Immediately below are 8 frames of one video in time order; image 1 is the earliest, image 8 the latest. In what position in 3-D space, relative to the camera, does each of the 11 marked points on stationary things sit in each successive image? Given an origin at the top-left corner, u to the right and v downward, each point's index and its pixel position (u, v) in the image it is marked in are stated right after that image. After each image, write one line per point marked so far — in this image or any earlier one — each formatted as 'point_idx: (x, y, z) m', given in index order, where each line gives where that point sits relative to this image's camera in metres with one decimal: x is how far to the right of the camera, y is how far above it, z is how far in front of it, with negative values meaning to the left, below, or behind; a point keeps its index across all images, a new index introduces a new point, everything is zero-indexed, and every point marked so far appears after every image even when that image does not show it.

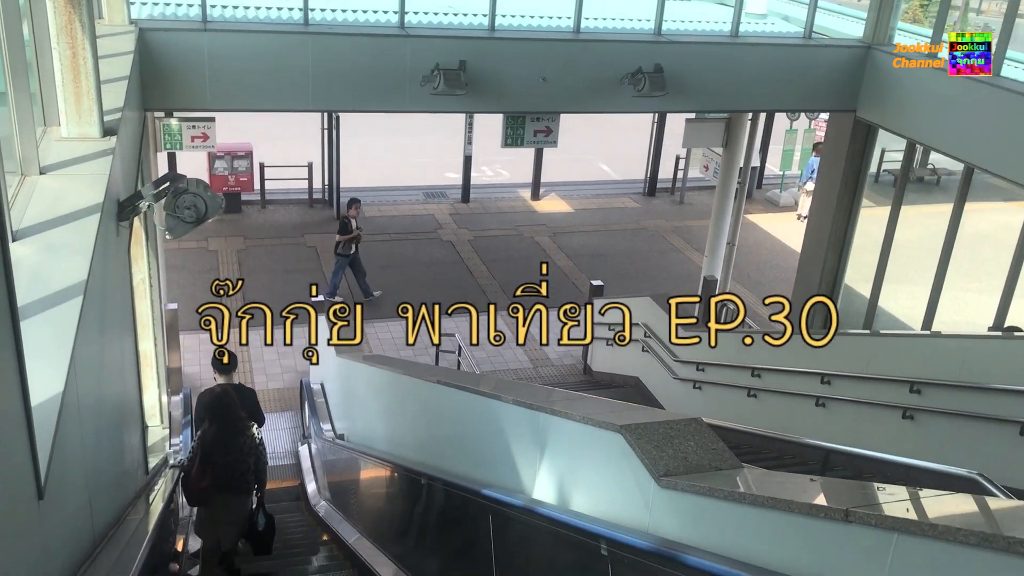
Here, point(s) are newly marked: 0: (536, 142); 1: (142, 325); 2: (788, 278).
0: (+0.4, +1.8, +11.0) m
1: (-3.5, -0.3, +9.0) m
2: (+4.9, +0.1, +17.0) m
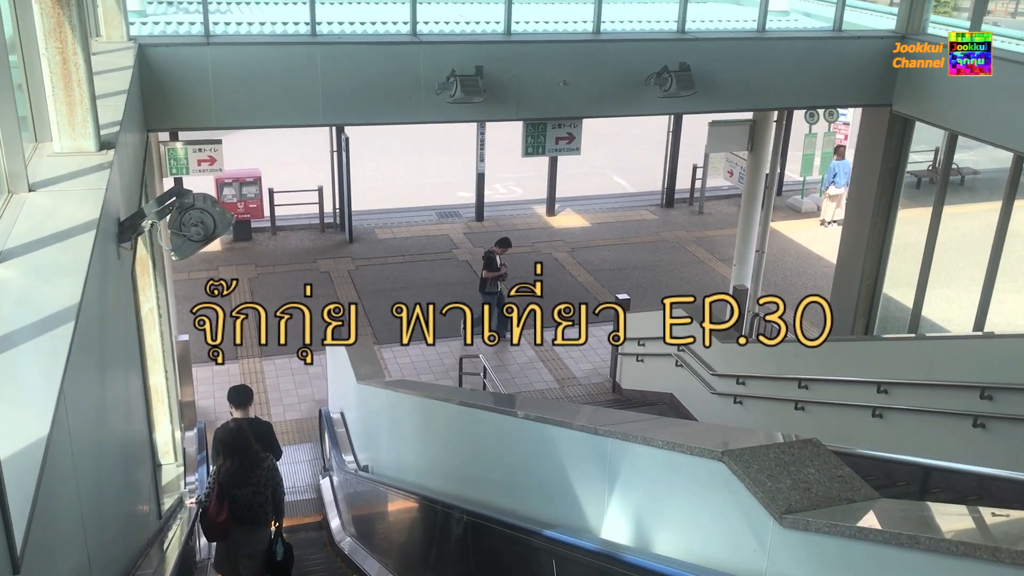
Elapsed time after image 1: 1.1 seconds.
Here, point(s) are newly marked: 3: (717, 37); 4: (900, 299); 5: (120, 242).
0: (+0.6, +1.6, +10.6) m
1: (-3.2, -0.6, +8.6) m
2: (+5.2, 0.0, +16.4) m
3: (+2.1, +2.5, +9.6) m
4: (+4.5, -0.3, +11.2) m
5: (-2.0, +0.2, +4.9) m
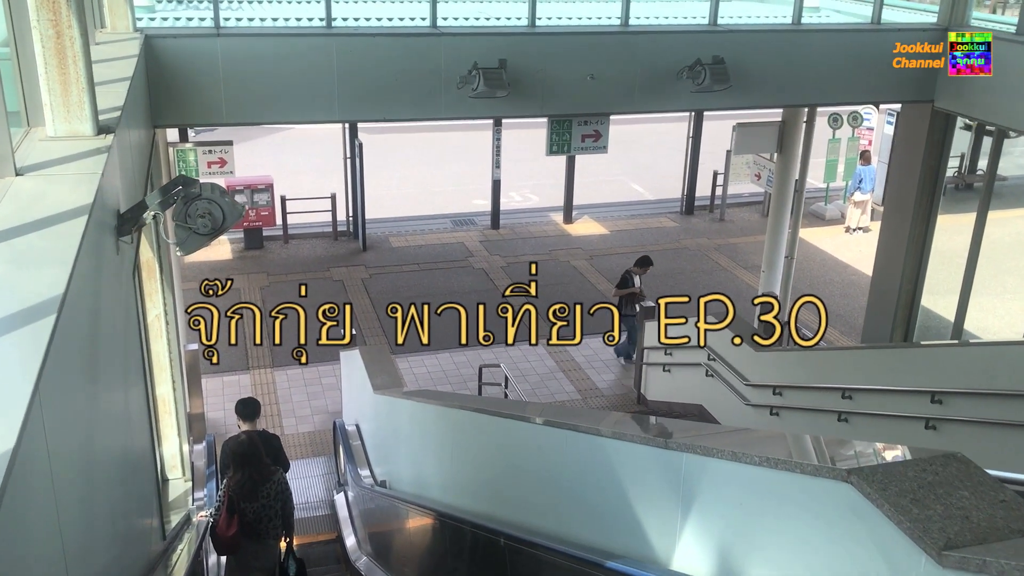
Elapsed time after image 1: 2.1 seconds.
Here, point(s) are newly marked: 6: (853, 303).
0: (+0.8, +1.5, +10.1) m
1: (-3.0, -0.7, +8.1) m
2: (+5.5, -0.1, +15.9) m
3: (+2.3, +2.5, +9.1) m
4: (+4.7, -0.4, +10.7) m
5: (-1.8, +0.2, +4.5) m
6: (+5.5, -0.3, +15.5) m
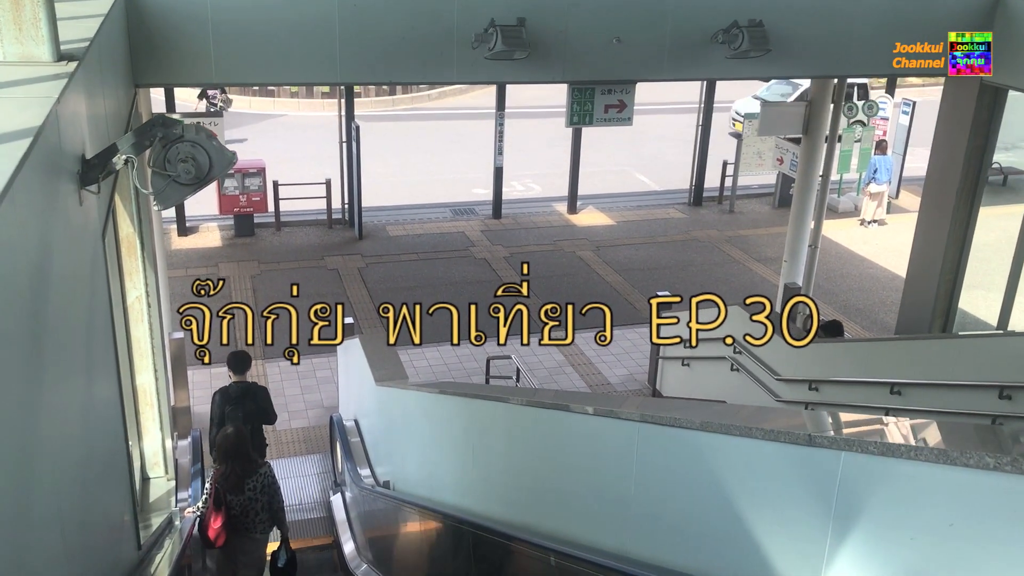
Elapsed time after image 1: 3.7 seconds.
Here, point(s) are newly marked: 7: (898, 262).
0: (+0.9, +1.7, +9.3) m
1: (-2.9, -0.5, +7.3) m
2: (+5.6, 0.0, +15.2) m
3: (+2.4, +2.6, +8.4) m
4: (+4.8, -0.3, +10.0) m
5: (-1.6, +0.4, +3.7) m
6: (+5.6, -0.2, +14.8) m
7: (+6.7, +0.4, +16.5) m
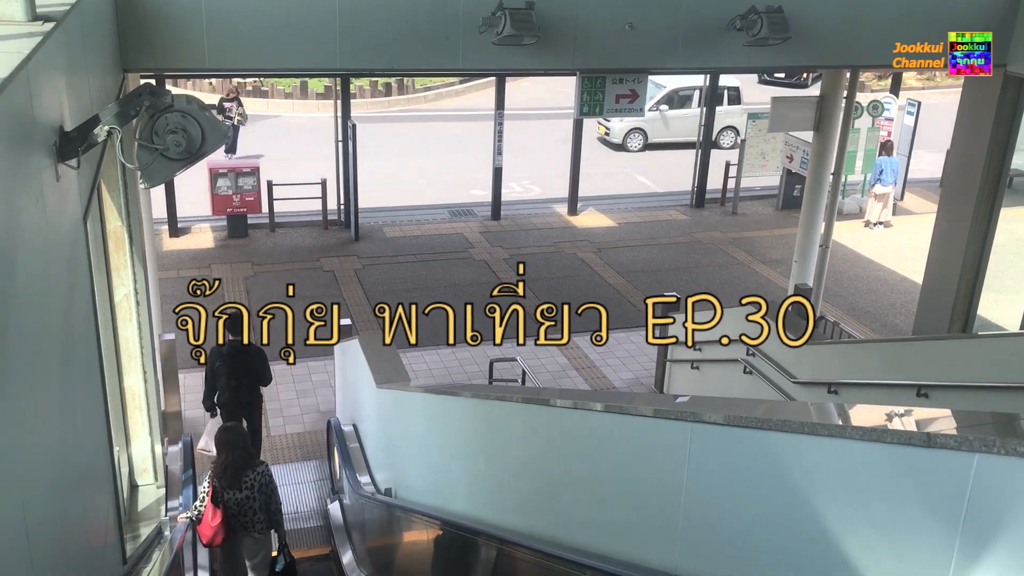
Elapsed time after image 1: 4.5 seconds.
0: (+1.0, +1.7, +9.0) m
1: (-2.8, -0.5, +6.9) m
2: (+5.6, 0.0, +14.9) m
3: (+2.5, +2.6, +8.1) m
4: (+4.9, -0.3, +9.6) m
5: (-1.6, +0.4, +3.3) m
6: (+5.6, -0.2, +14.5) m
7: (+6.7, +0.4, +16.1) m
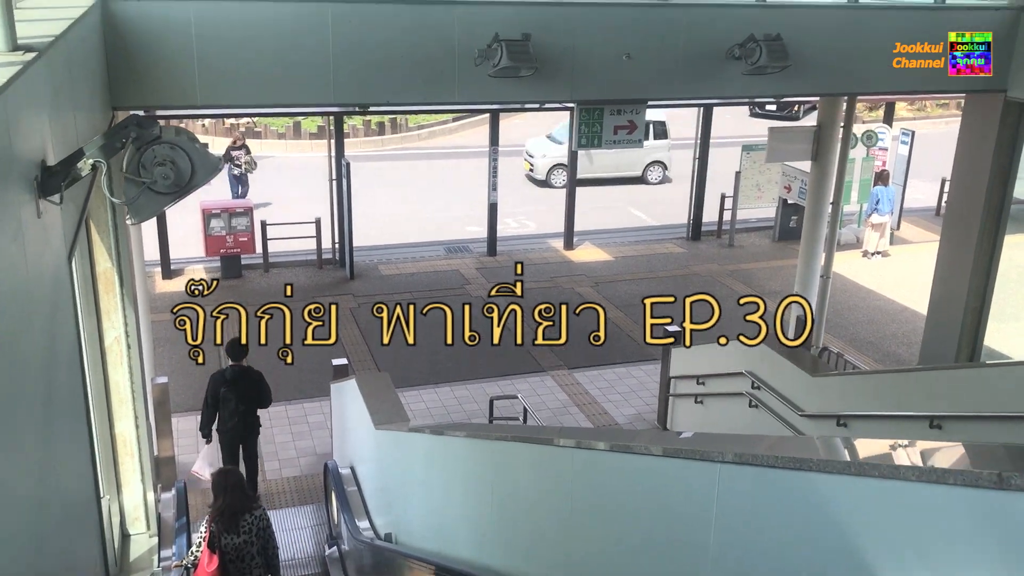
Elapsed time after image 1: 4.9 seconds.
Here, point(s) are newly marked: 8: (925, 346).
0: (+1.0, +1.4, +8.9) m
1: (-2.8, -0.8, +6.7) m
2: (+5.6, -0.5, +14.7) m
3: (+2.5, +2.4, +8.0) m
4: (+4.9, -0.6, +9.5) m
5: (-1.5, +0.3, +3.1) m
6: (+5.5, -0.6, +14.4) m
7: (+6.6, -0.1, +16.0) m
8: (+4.3, -0.6, +10.0) m
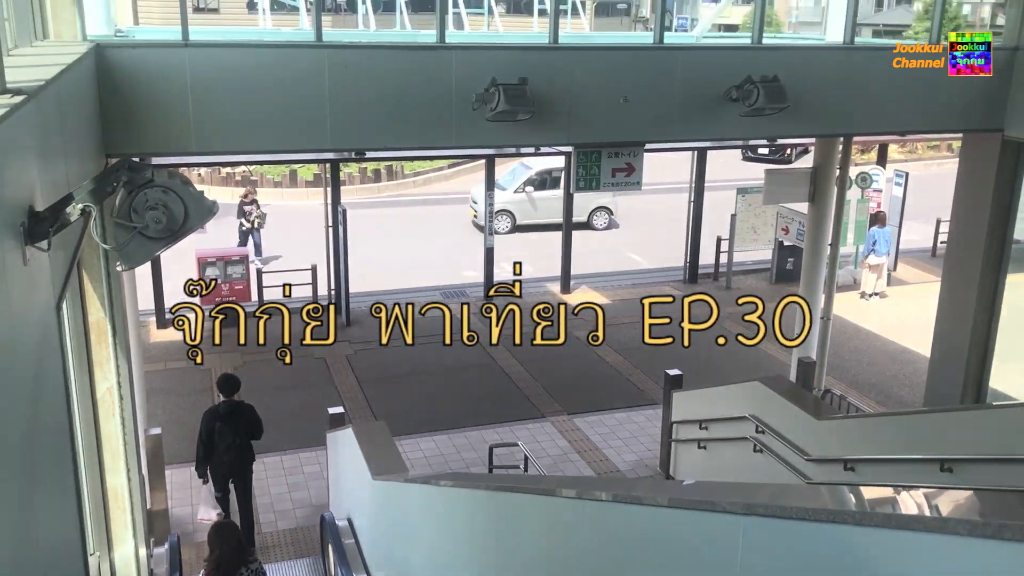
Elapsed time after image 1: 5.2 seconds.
0: (+0.9, +0.9, +8.9) m
1: (-2.8, -1.1, +6.6) m
2: (+5.5, -1.1, +14.6) m
3: (+2.4, +2.0, +8.0) m
4: (+4.9, -0.9, +9.4) m
5: (-1.5, +0.2, +3.0) m
6: (+5.5, -1.3, +14.2) m
7: (+6.6, -0.8, +15.9) m
8: (+4.3, -1.0, +9.9) m
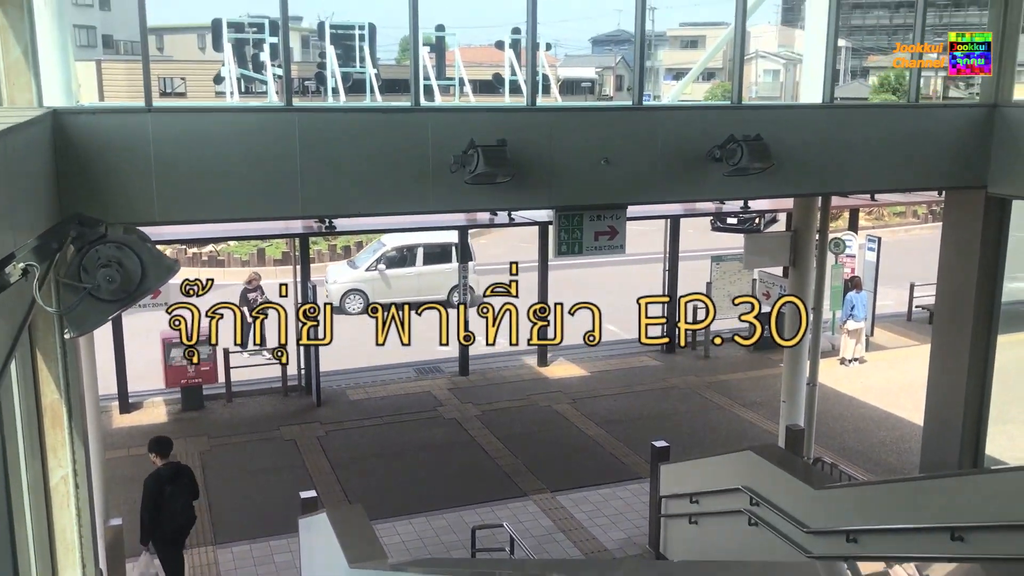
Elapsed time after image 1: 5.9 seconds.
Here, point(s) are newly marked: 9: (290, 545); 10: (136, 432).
0: (+0.7, +0.3, +8.6) m
1: (-2.8, -1.6, +6.0) m
2: (+5.2, -2.1, +14.3) m
3: (+2.2, +1.5, +7.9) m
4: (+4.7, -1.5, +9.1) m
5: (-1.5, 0.0, +2.7) m
6: (+5.2, -2.2, +13.9) m
7: (+6.2, -1.8, +15.7) m
8: (+4.1, -1.6, +9.6) m
9: (-2.4, -2.8, +10.2) m
10: (-5.4, -2.0, +13.7) m
